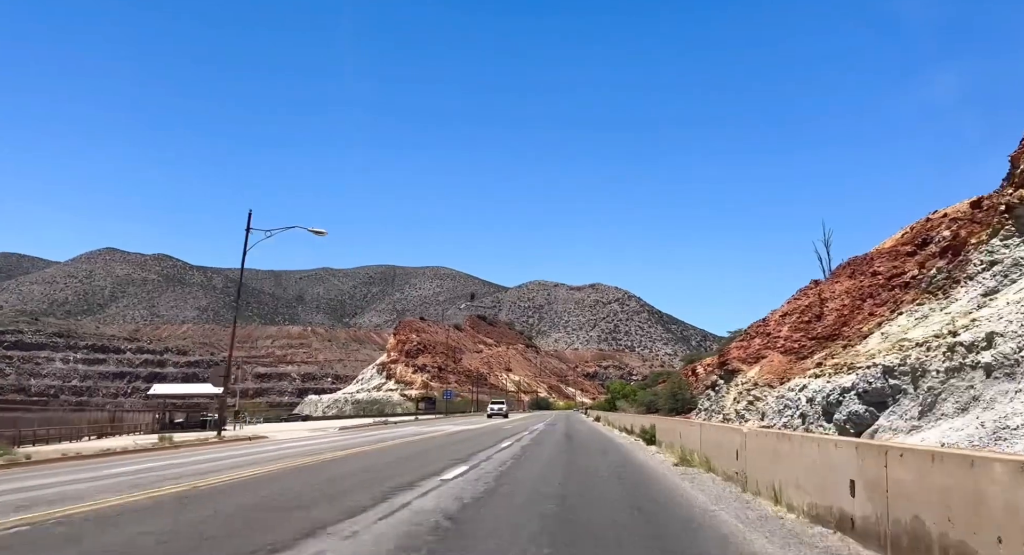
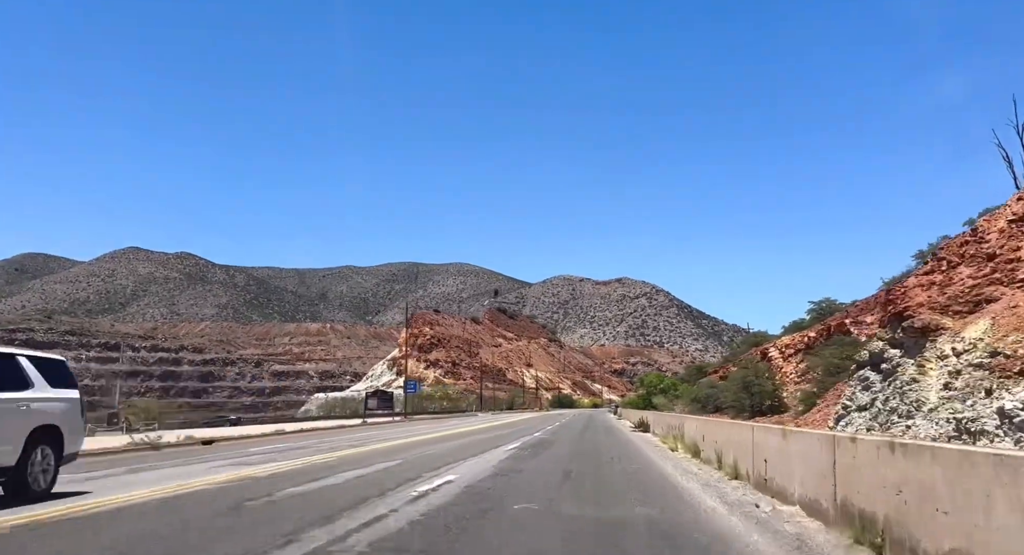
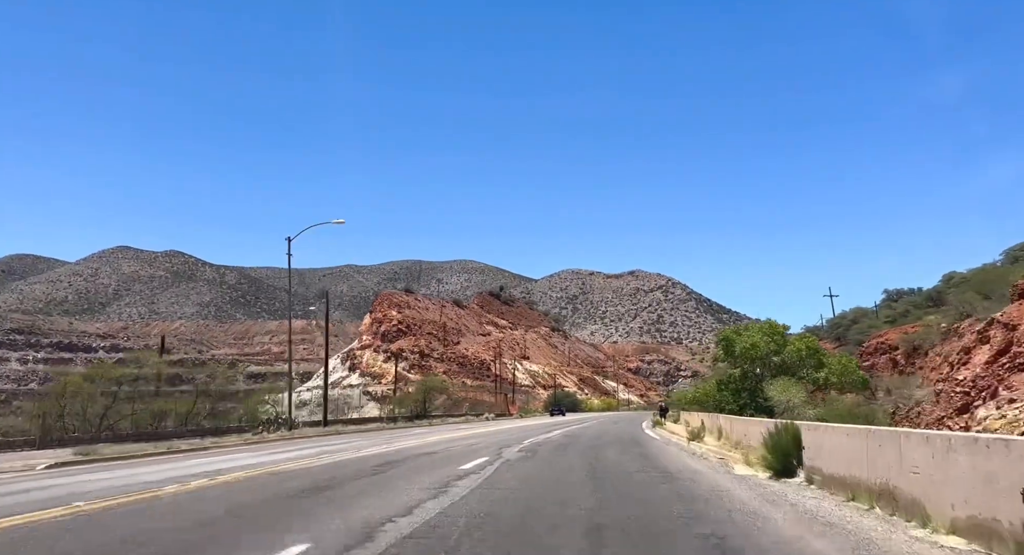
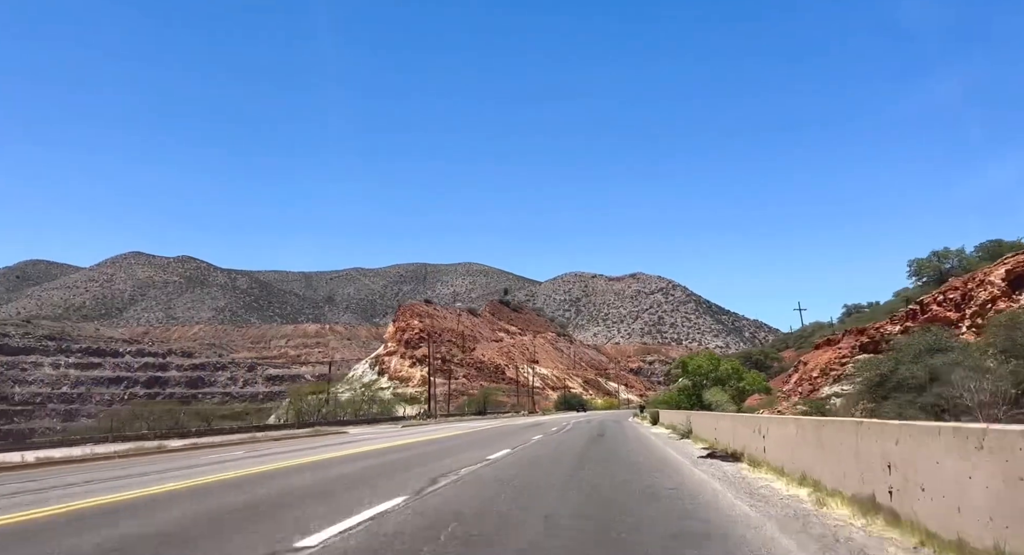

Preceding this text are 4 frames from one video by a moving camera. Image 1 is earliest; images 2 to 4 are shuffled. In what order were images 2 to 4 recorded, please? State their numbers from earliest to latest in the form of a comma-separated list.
2, 4, 3
